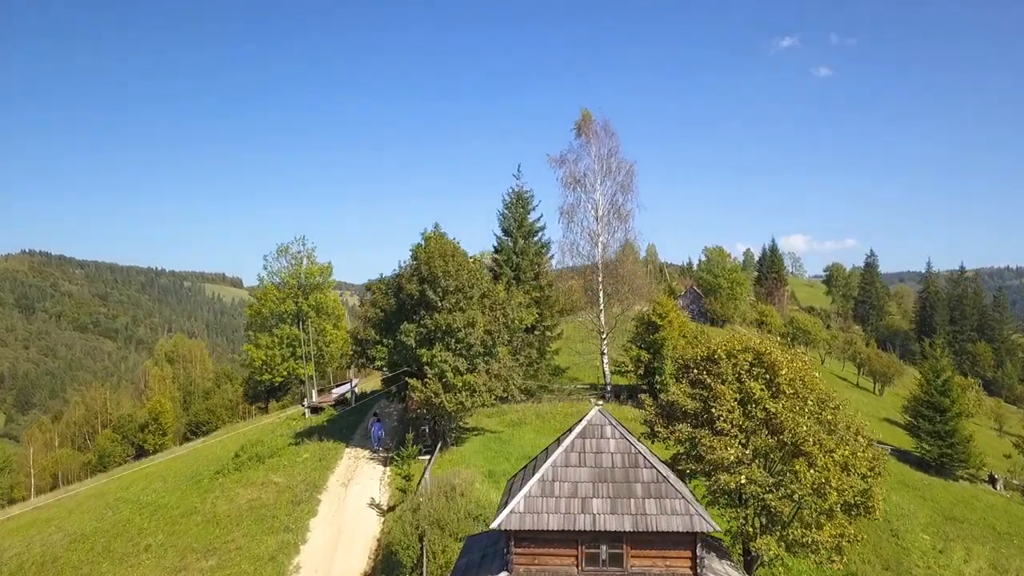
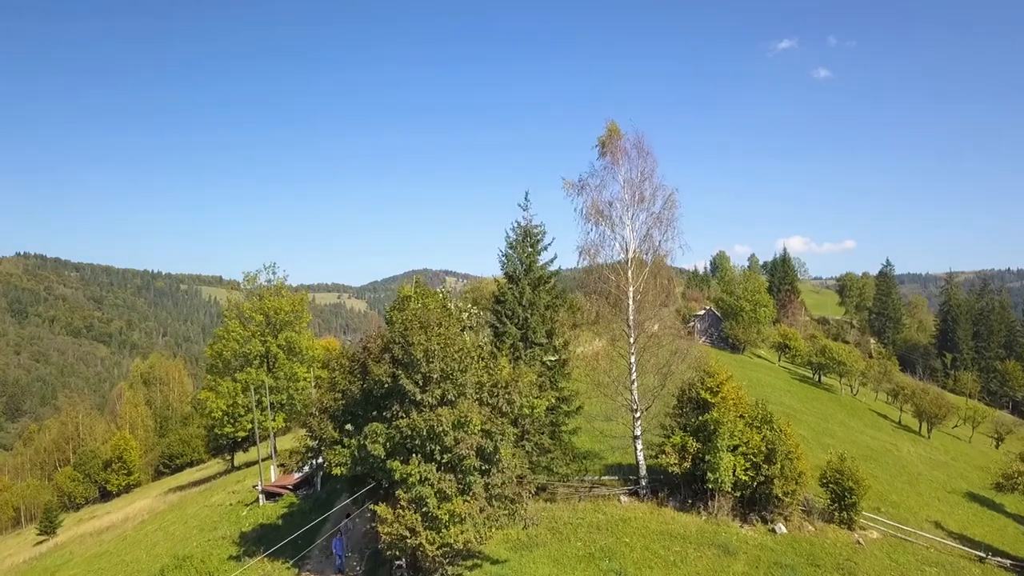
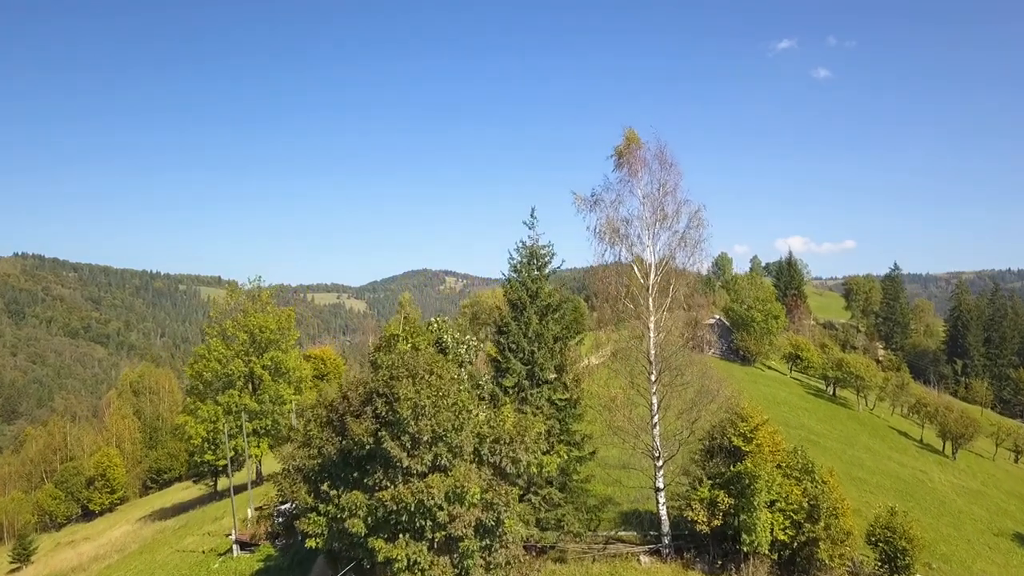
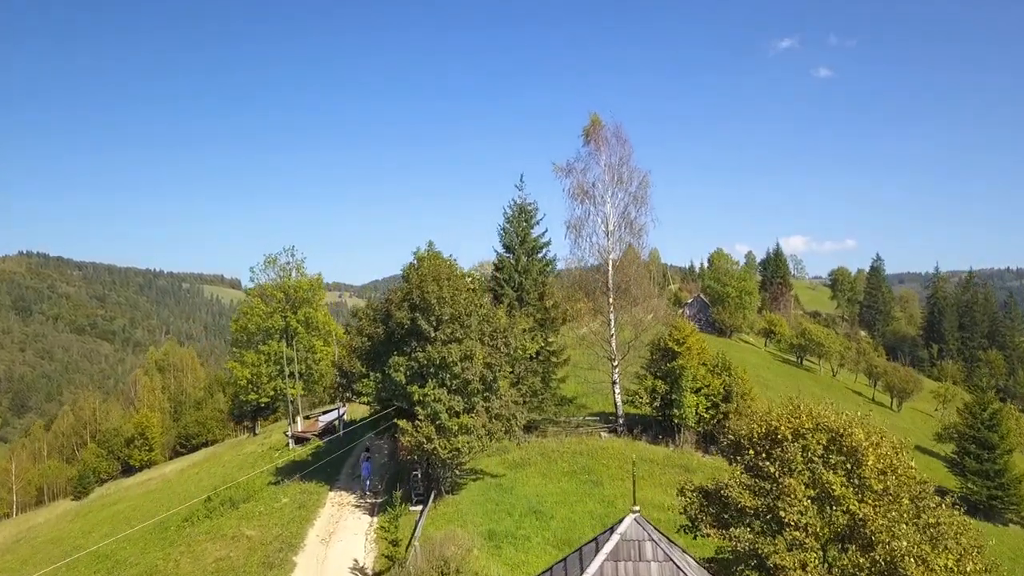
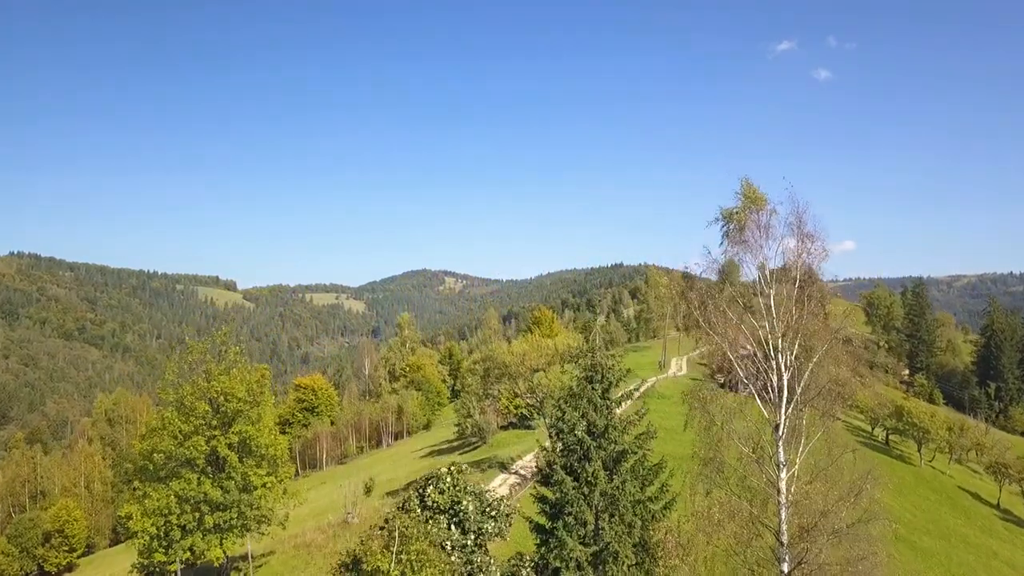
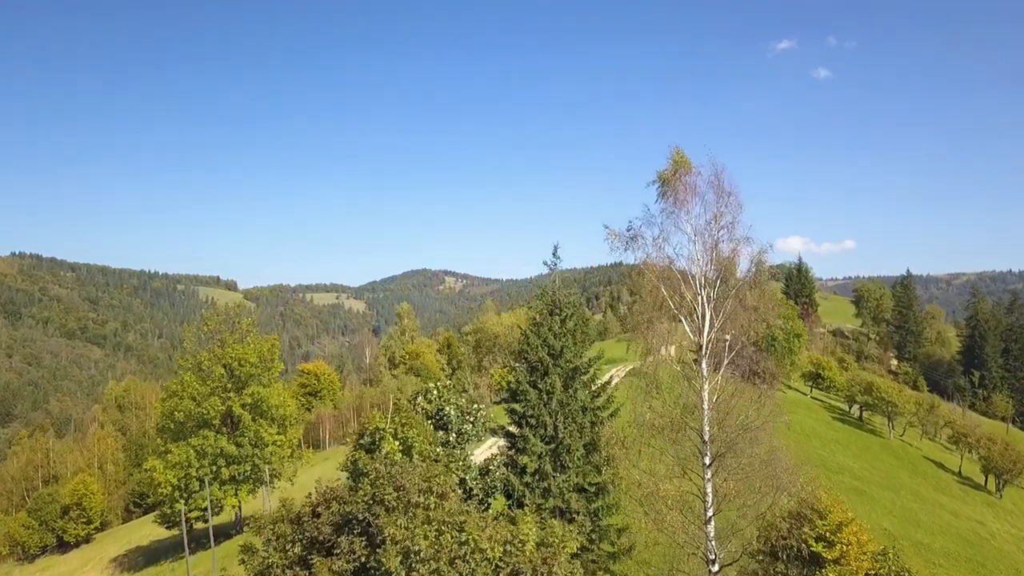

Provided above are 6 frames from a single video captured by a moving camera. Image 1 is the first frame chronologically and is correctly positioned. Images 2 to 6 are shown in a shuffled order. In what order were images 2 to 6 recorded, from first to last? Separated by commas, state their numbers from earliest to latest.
4, 2, 3, 6, 5
